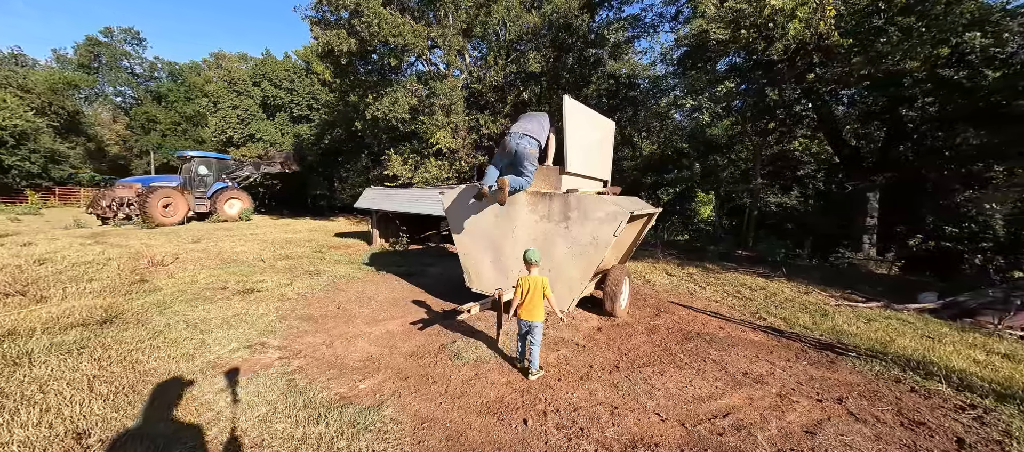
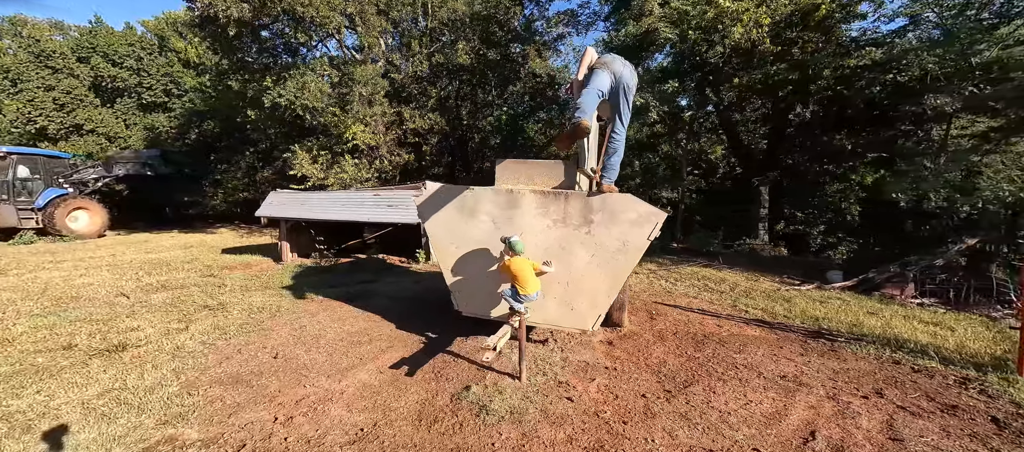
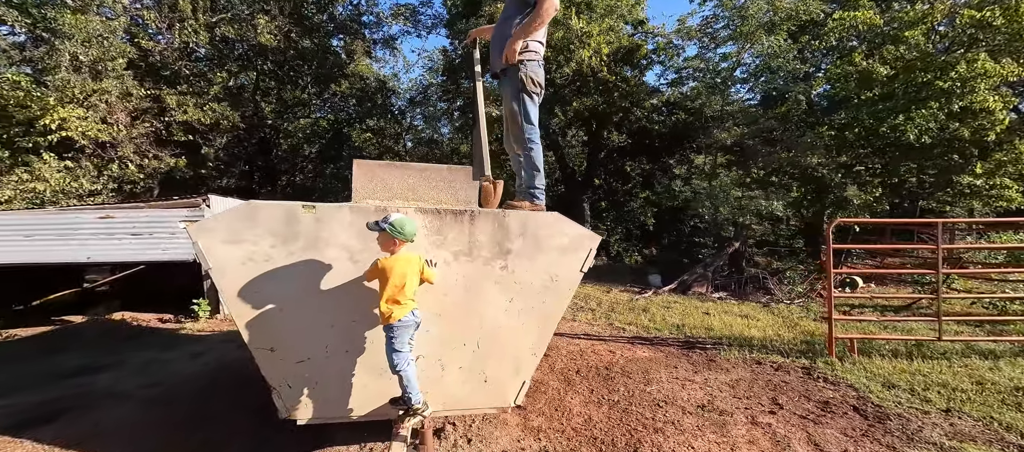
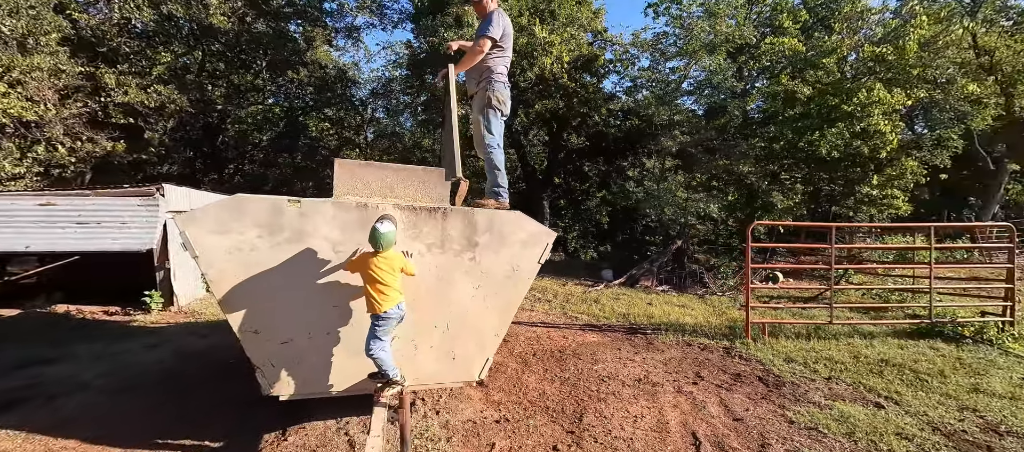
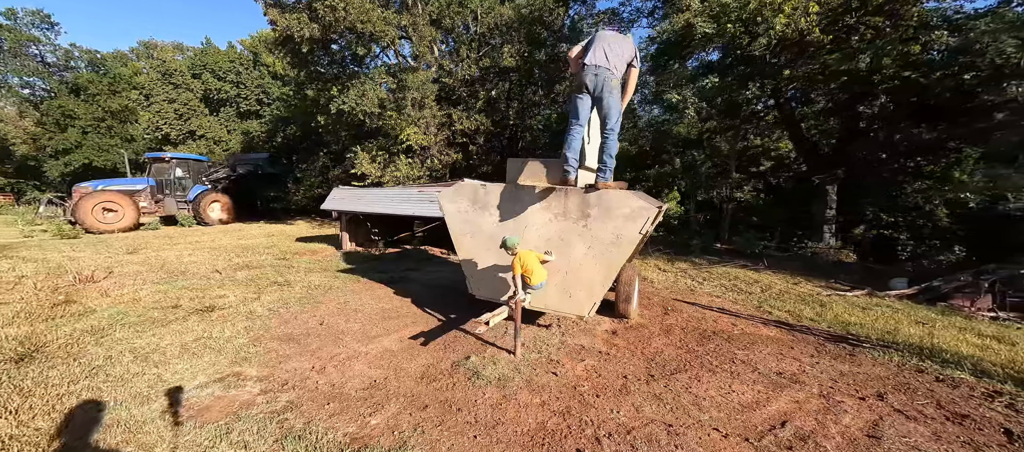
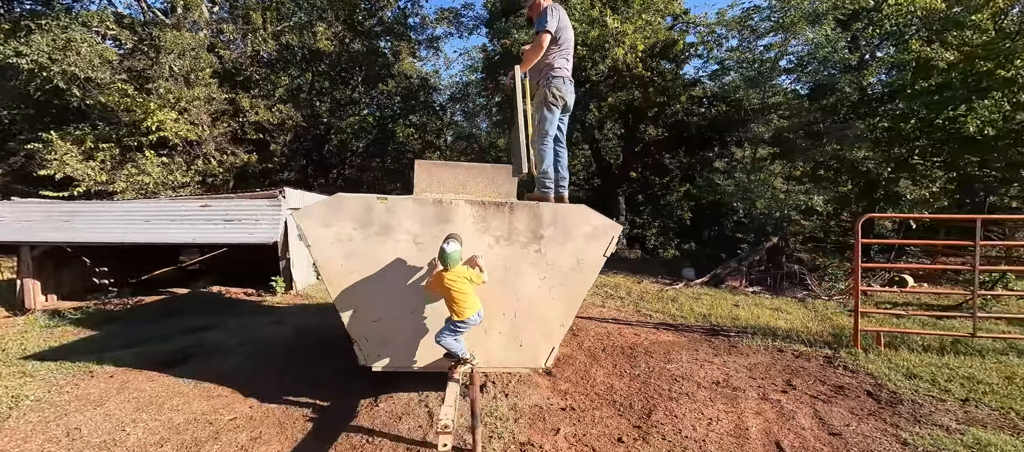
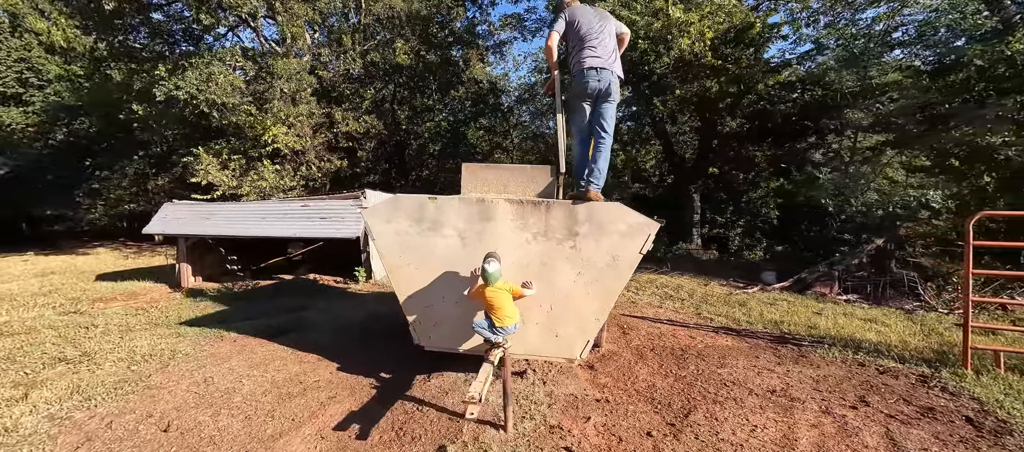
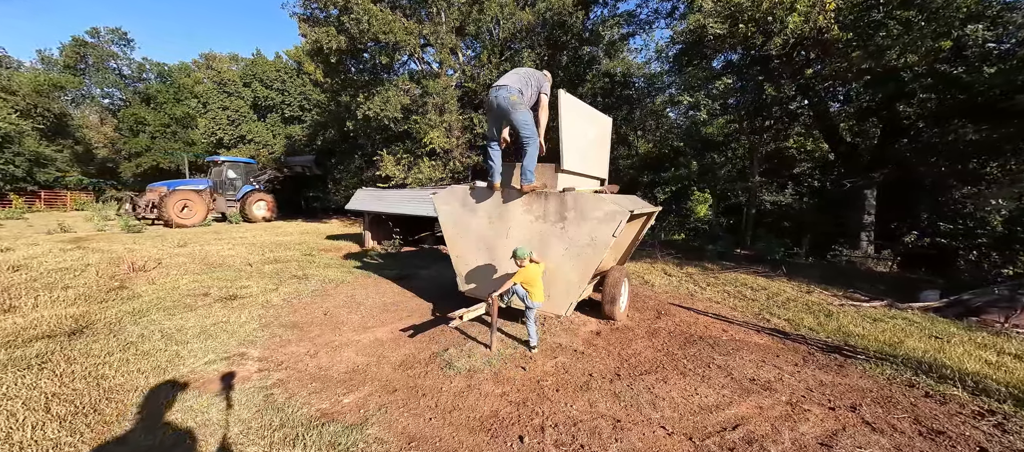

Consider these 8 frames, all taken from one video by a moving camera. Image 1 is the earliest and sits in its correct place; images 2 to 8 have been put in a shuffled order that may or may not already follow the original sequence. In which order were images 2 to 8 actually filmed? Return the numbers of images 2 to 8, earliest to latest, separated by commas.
8, 5, 2, 7, 6, 4, 3
